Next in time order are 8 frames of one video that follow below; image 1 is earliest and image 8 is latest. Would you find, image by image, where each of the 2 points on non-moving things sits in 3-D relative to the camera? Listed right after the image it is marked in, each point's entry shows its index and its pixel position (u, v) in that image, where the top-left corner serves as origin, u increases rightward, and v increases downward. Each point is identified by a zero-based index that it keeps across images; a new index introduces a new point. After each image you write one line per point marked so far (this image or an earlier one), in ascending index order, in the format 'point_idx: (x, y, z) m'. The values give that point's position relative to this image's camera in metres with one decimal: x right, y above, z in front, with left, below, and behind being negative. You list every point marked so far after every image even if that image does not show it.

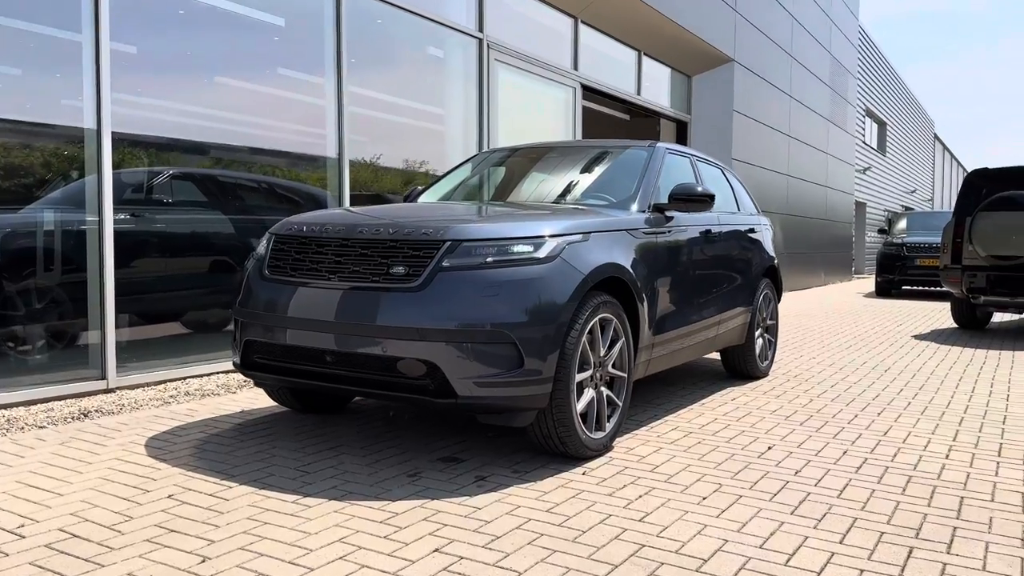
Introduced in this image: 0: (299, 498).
0: (-0.8, -0.8, +3.0) m
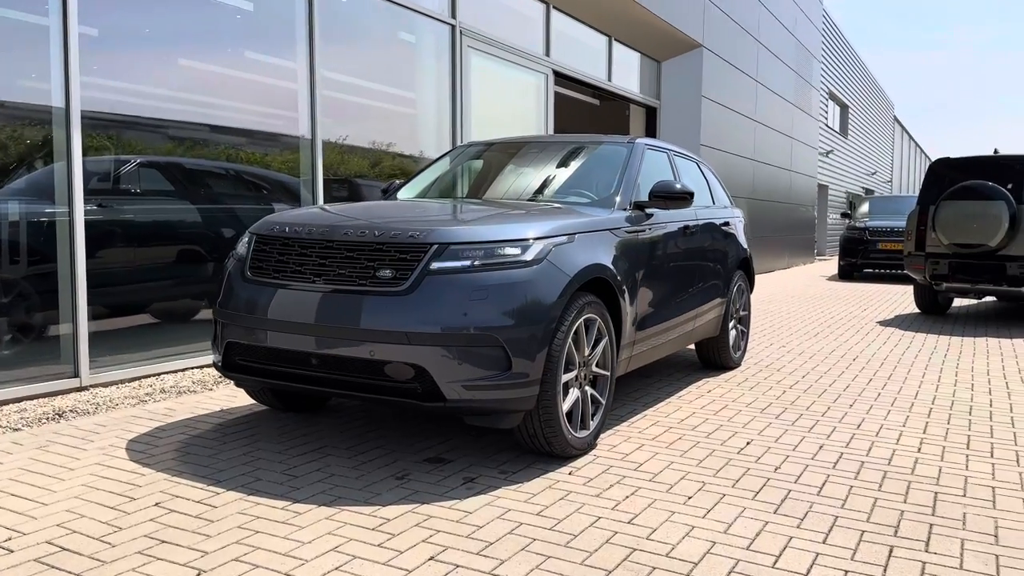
0: (-0.8, -0.8, +3.0) m
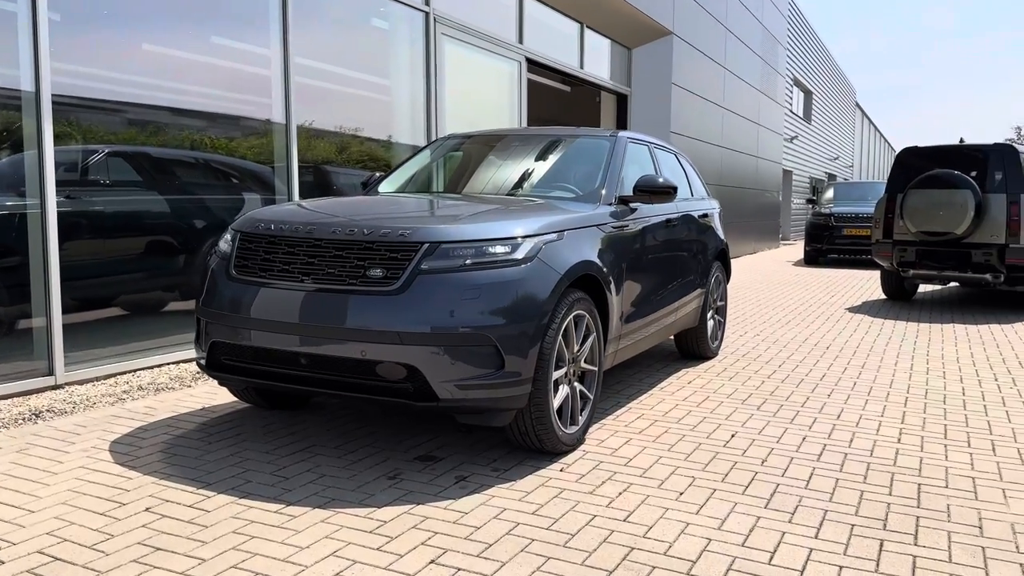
0: (-0.9, -0.8, +2.9) m
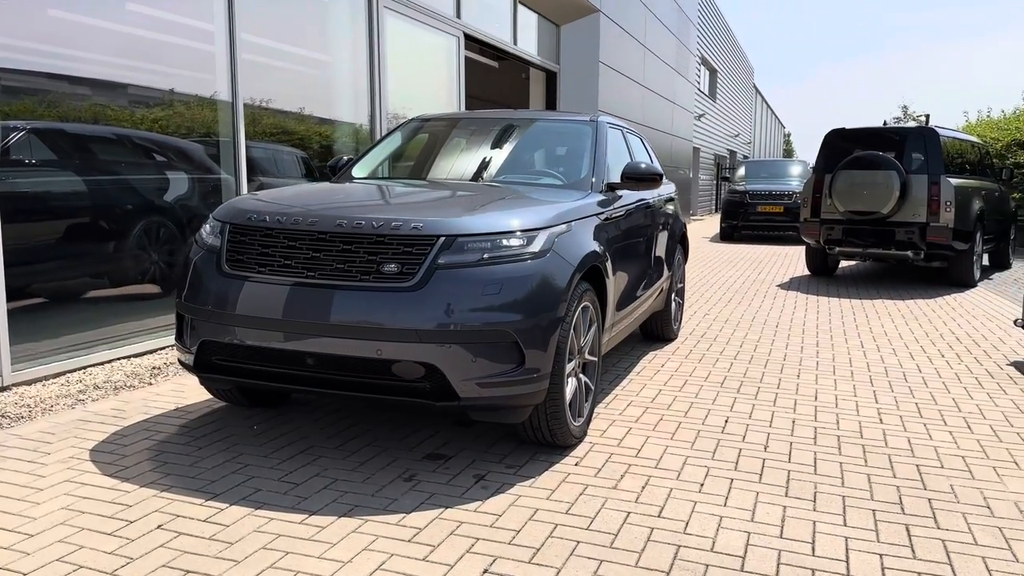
0: (-0.7, -0.8, +2.8) m
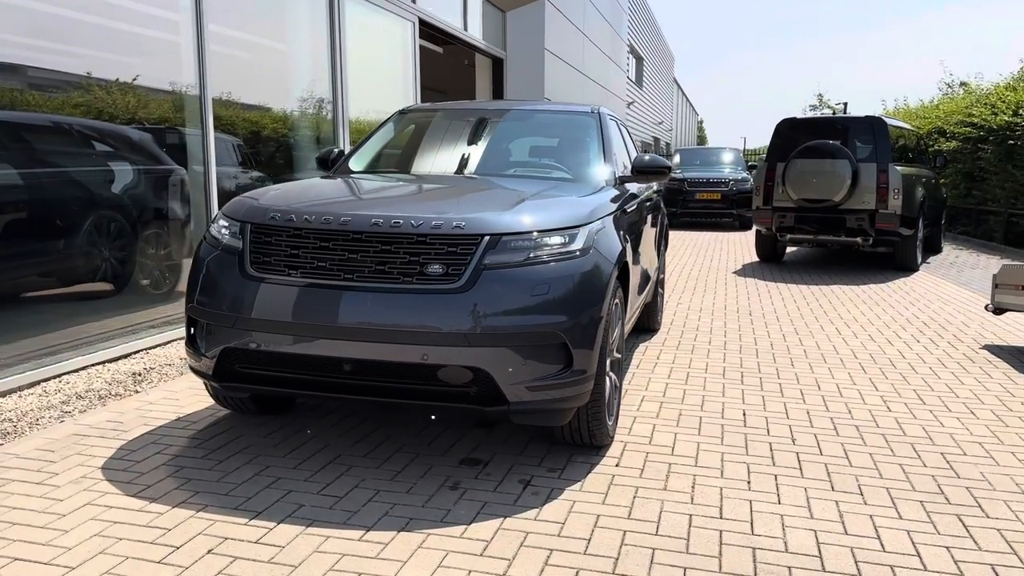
0: (-0.5, -0.8, +2.6) m
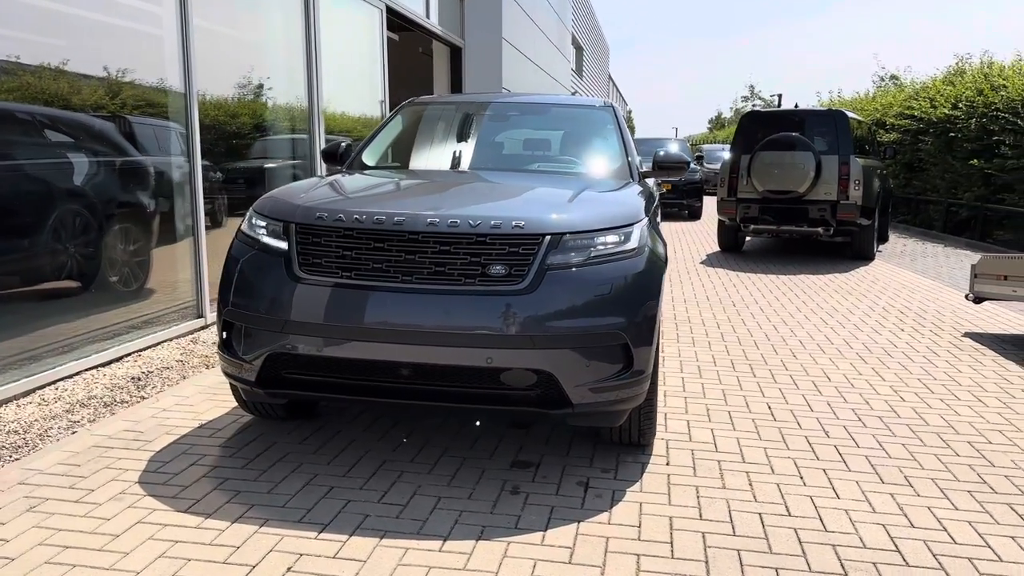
0: (-0.2, -0.9, +2.6) m
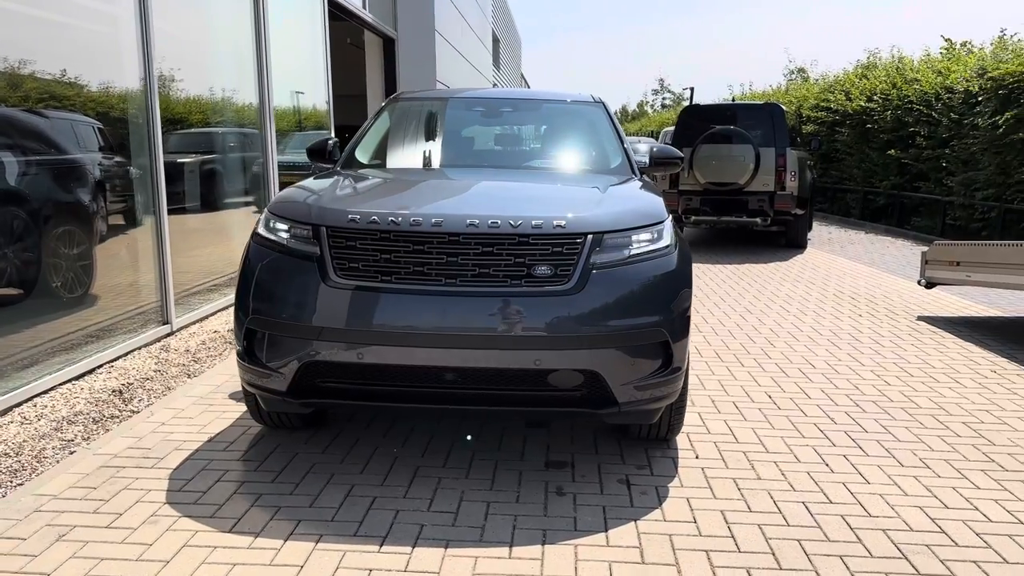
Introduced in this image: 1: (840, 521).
0: (0.0, -0.9, +2.5) m
1: (+1.2, -0.8, +2.8) m
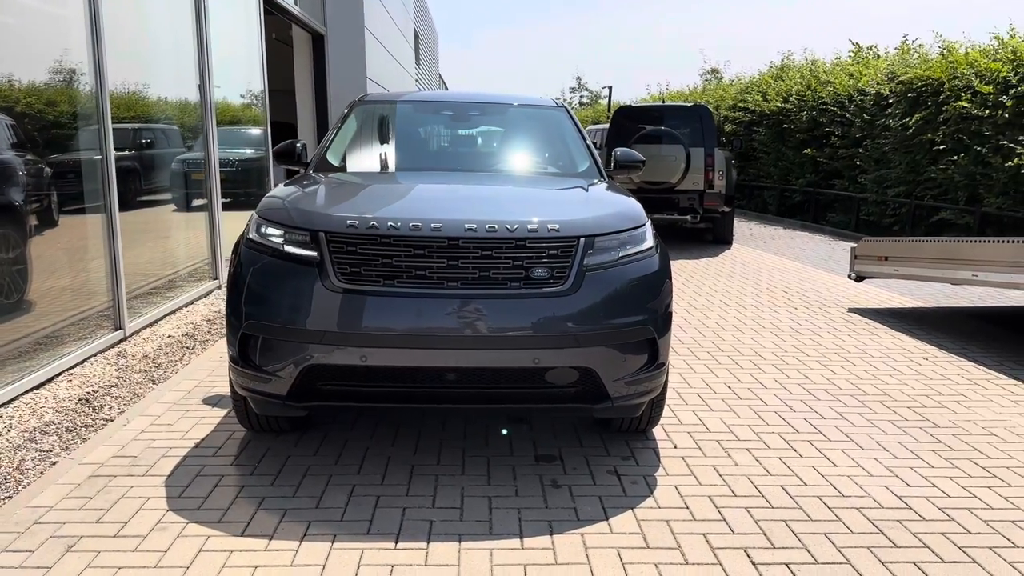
0: (0.0, -0.9, +2.7) m
1: (+1.2, -0.8, +3.0) m
